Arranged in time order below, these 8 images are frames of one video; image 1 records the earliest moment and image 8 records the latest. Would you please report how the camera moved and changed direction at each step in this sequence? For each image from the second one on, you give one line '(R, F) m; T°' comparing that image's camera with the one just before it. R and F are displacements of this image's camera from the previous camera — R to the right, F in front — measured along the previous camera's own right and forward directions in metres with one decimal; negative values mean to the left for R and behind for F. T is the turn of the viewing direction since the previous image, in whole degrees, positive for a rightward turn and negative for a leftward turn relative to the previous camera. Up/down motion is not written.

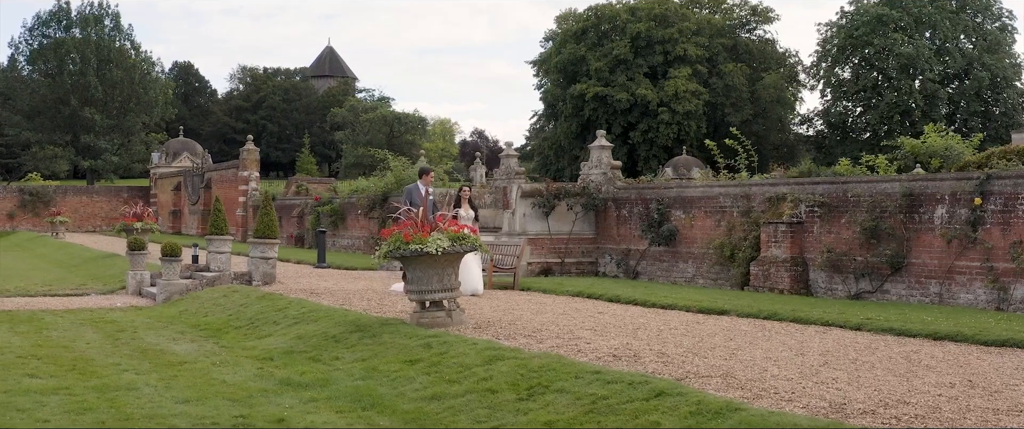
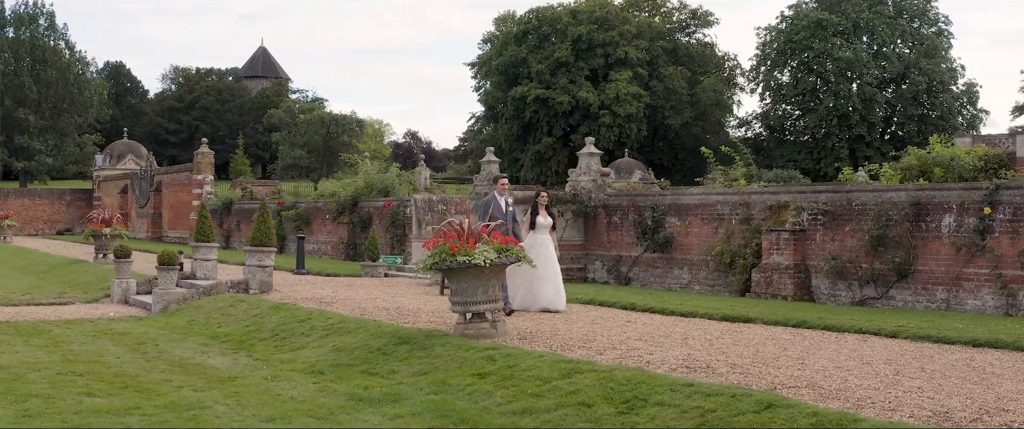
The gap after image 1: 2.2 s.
(-1.4, -0.1) m; +5°
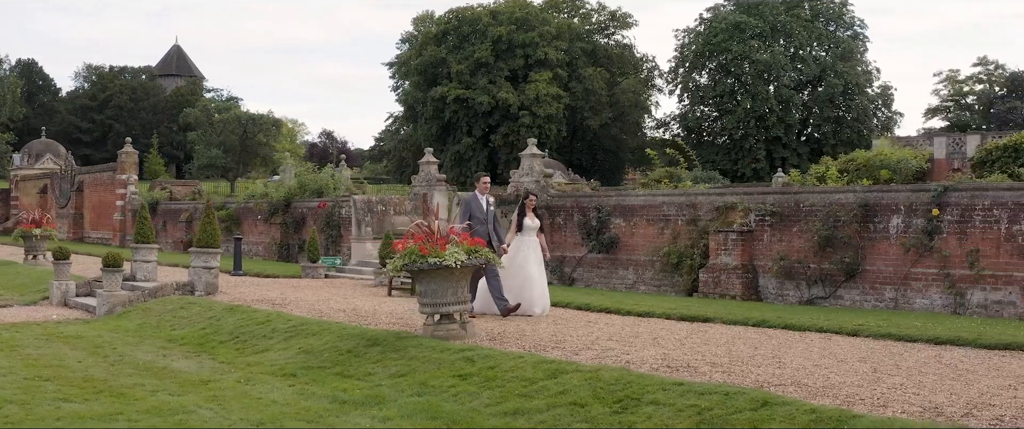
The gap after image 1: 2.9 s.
(-0.7, -0.1) m; +4°
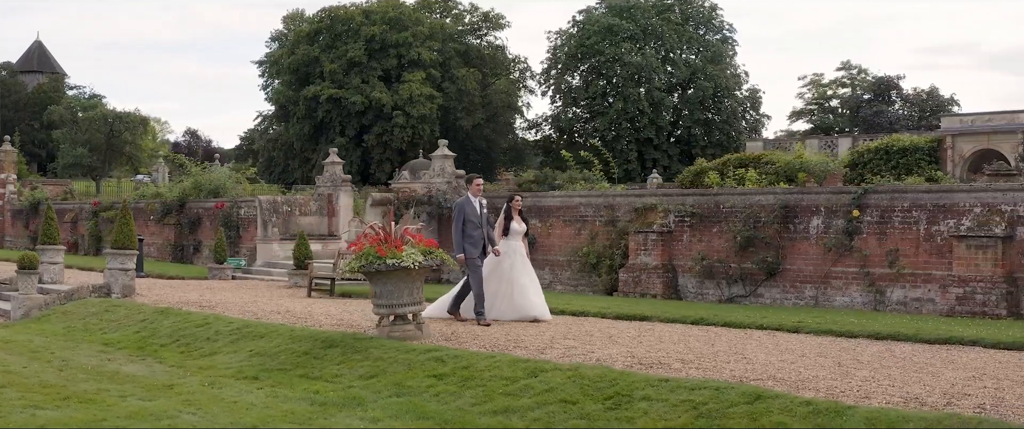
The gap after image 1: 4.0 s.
(-1.1, -0.1) m; +7°
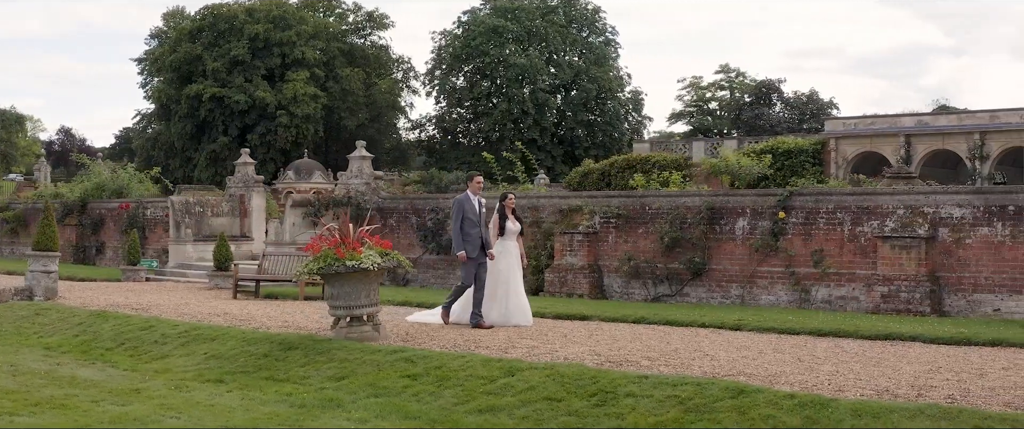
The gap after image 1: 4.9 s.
(-1.0, -0.1) m; +6°
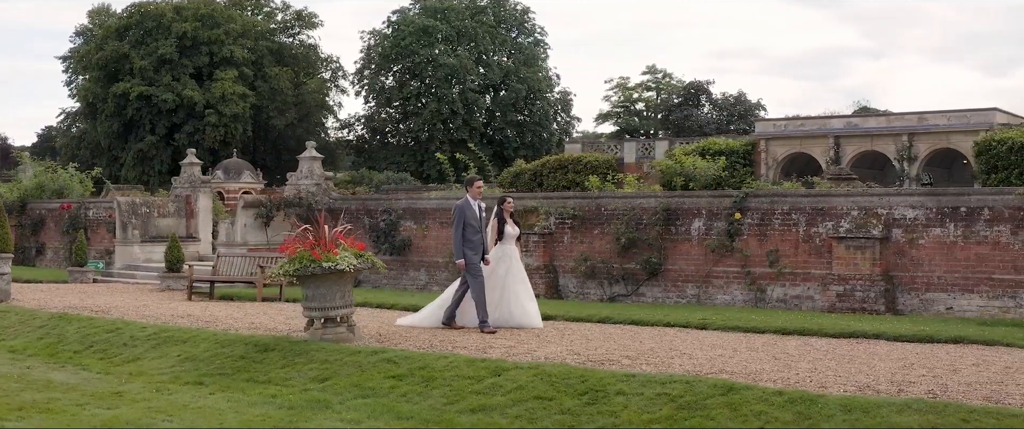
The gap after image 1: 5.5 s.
(-0.6, -0.1) m; +4°
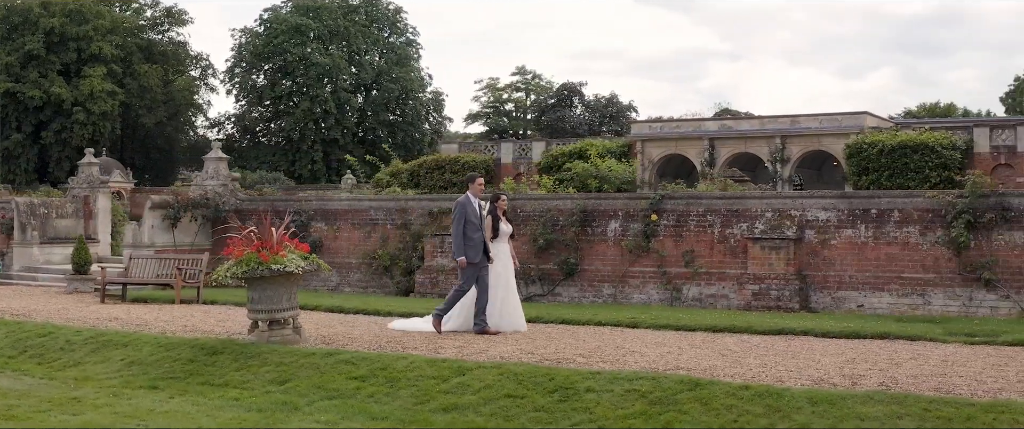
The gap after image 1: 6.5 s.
(-1.0, -0.1) m; +7°
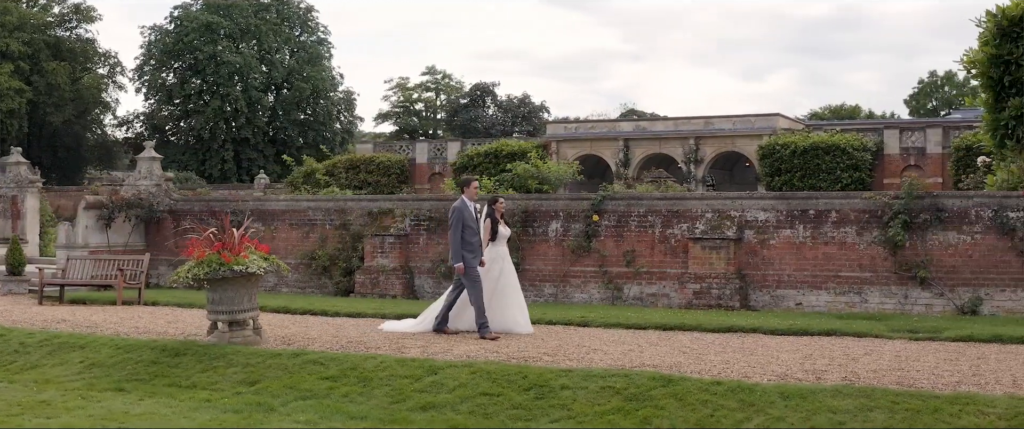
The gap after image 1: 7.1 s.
(-0.7, -0.1) m; +5°
